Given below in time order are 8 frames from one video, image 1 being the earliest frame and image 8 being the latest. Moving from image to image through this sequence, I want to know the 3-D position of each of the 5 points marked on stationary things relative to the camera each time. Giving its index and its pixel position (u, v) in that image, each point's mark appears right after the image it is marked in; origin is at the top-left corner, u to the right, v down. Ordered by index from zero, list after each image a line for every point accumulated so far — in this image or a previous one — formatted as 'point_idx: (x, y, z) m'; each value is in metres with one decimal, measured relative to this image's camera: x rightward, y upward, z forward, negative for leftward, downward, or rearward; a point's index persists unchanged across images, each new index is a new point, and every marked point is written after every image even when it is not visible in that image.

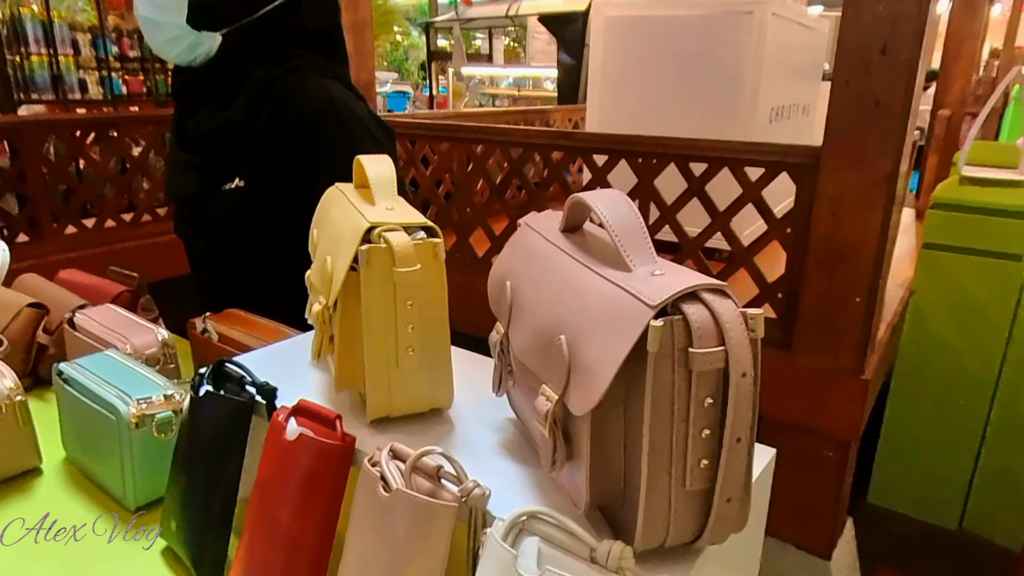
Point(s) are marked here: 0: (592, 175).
0: (+0.4, +0.5, +1.5) m
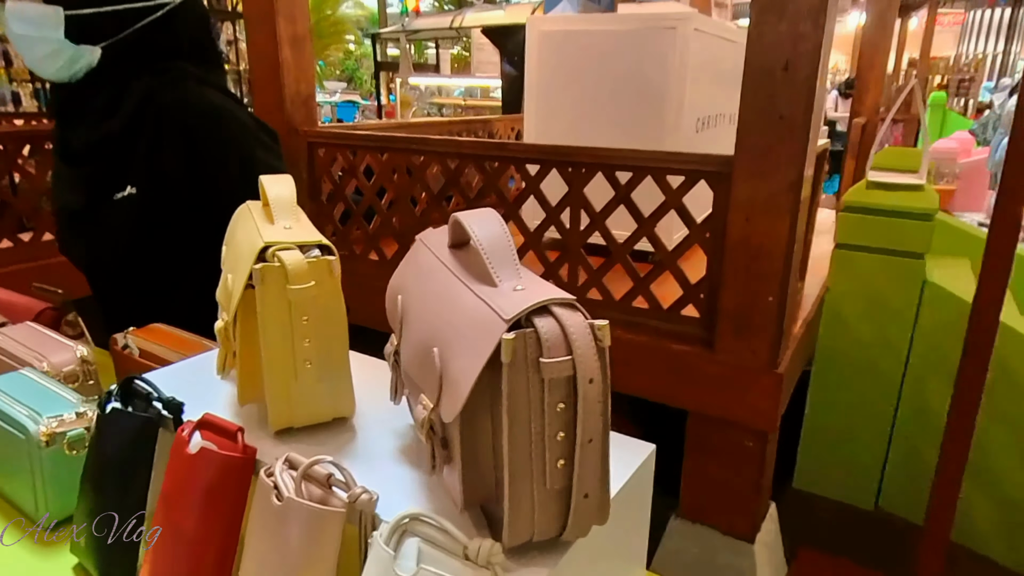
0: (0.0, +0.4, +1.6) m
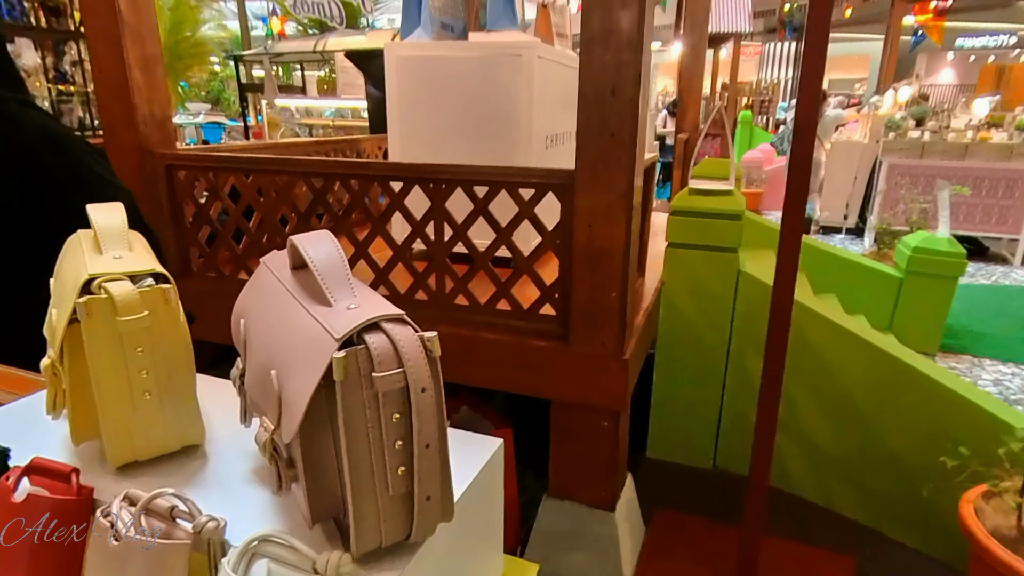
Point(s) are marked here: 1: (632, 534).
0: (-0.5, +0.4, +1.6) m
1: (+0.5, -1.1, +1.6) m
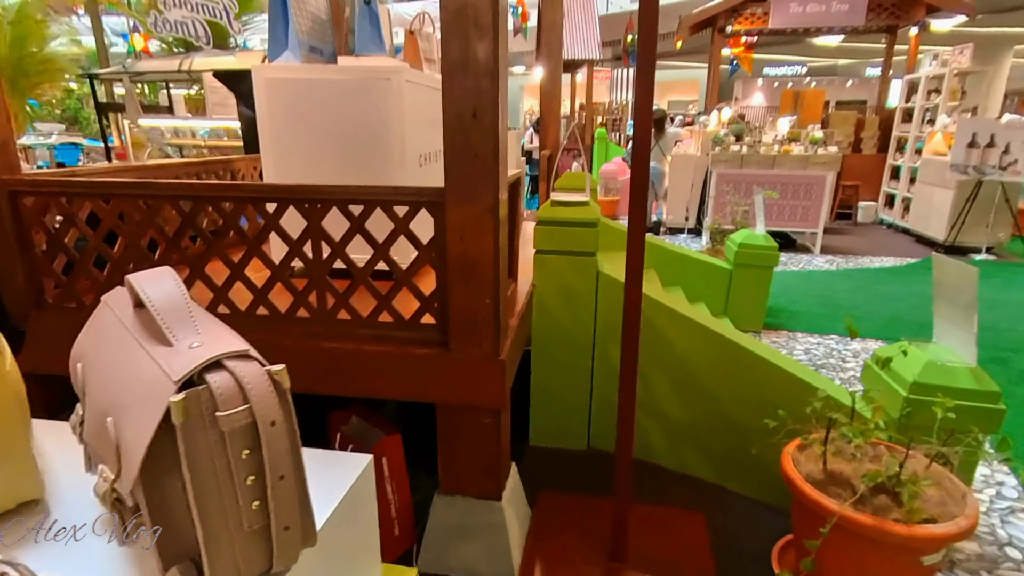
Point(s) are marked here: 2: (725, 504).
0: (-1.1, +0.3, +1.6) m
1: (0.0, -1.1, +1.7) m
2: (+1.1, -1.1, +1.8) m
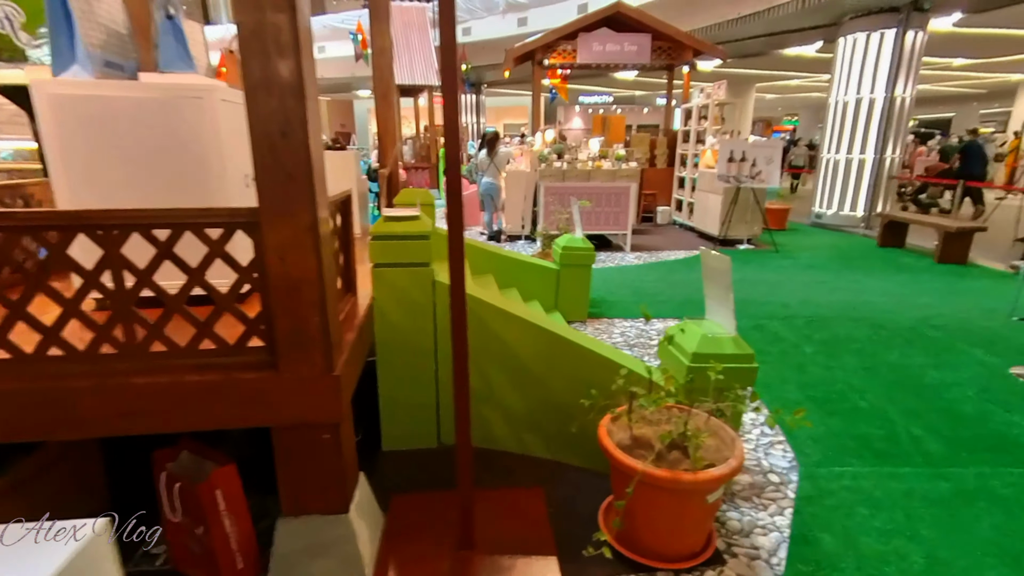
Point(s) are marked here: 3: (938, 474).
0: (-1.9, +0.1, +1.5) m
1: (-0.7, -1.2, +1.7) m
2: (+0.3, -1.1, +2.0) m
3: (+2.2, -0.9, +1.8) m
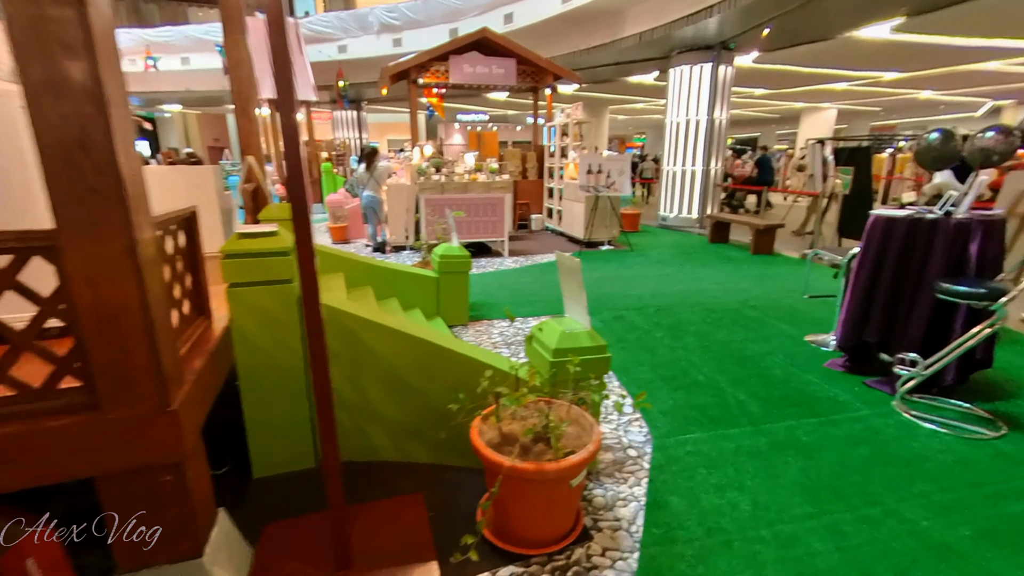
0: (-2.5, 0.0, +1.2) m
1: (-1.3, -1.3, +1.6) m
2: (-0.4, -1.1, +2.0) m
3: (+1.5, -0.9, +2.2) m
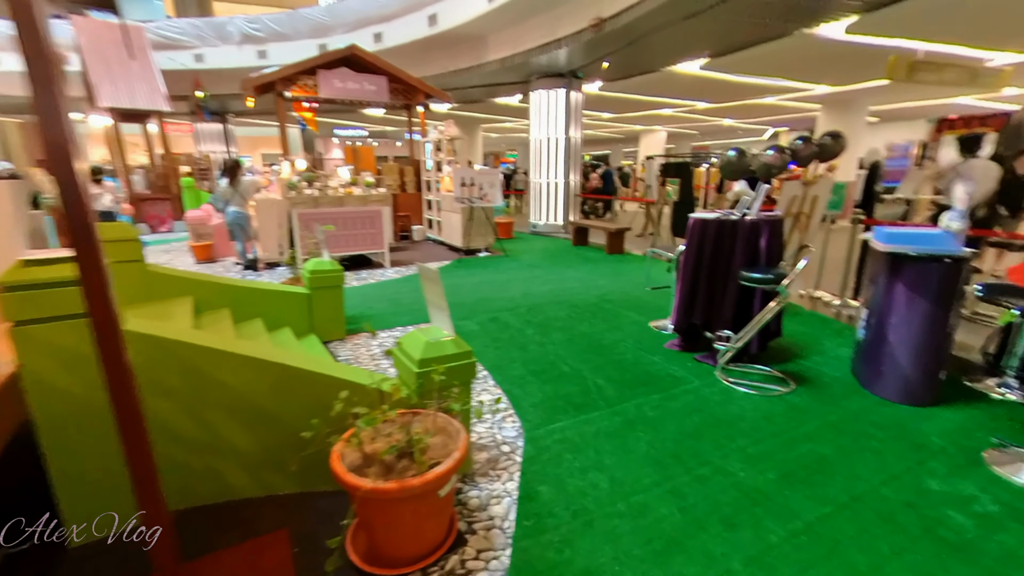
0: (-3.1, -0.2, +0.7) m
1: (-1.9, -1.4, +1.3) m
2: (-1.1, -1.2, +1.9) m
3: (+0.7, -0.8, +2.4) m
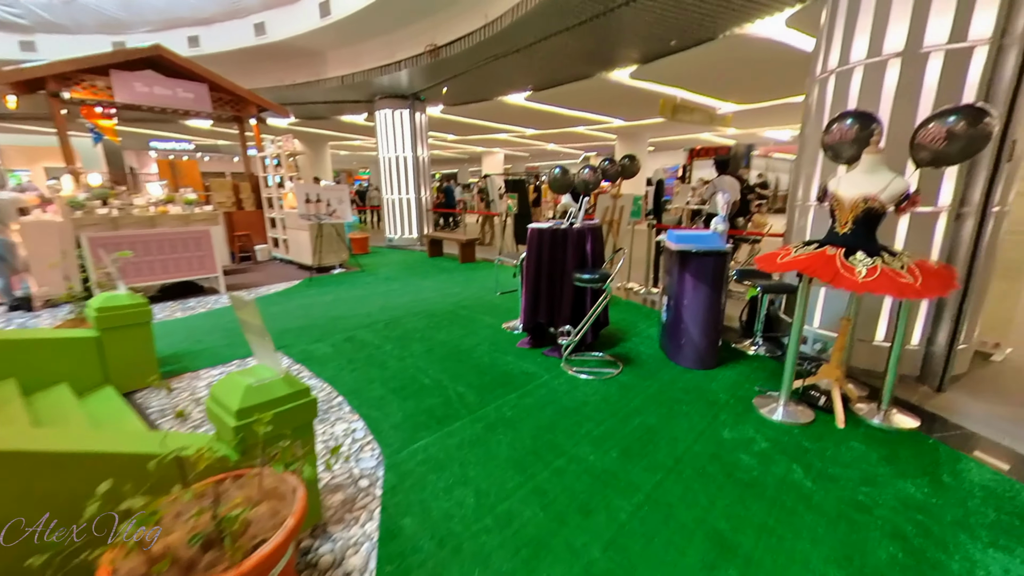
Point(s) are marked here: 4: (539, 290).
0: (-3.5, -0.4, -0.1) m
1: (-2.4, -1.5, +0.8) m
2: (-1.8, -1.3, +1.5) m
3: (-0.2, -0.9, +2.5) m
4: (+0.2, 0.0, +2.9) m
